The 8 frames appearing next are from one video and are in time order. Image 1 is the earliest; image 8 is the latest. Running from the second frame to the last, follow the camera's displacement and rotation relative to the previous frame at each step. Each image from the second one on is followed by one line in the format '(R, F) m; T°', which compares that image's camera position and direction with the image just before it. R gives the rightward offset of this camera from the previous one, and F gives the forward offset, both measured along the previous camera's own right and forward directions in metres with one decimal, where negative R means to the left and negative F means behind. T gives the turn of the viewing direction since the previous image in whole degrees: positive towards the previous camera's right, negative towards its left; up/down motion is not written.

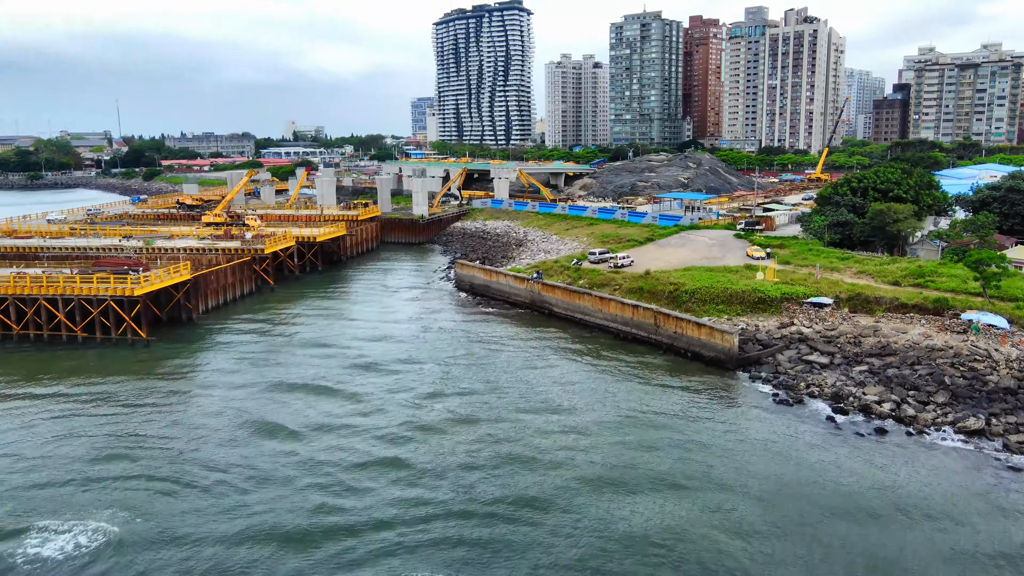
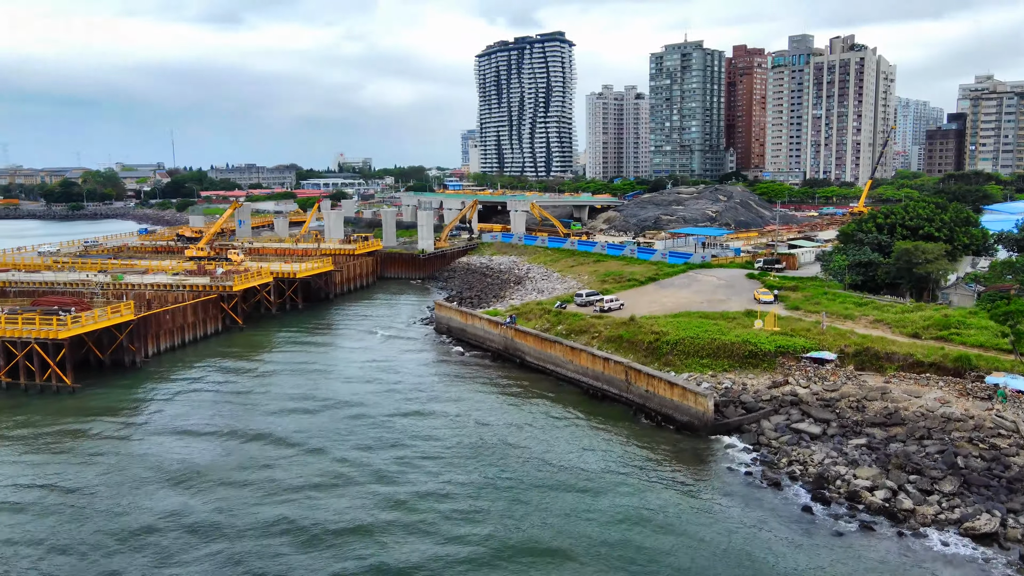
(+3.7, +3.9) m; -4°
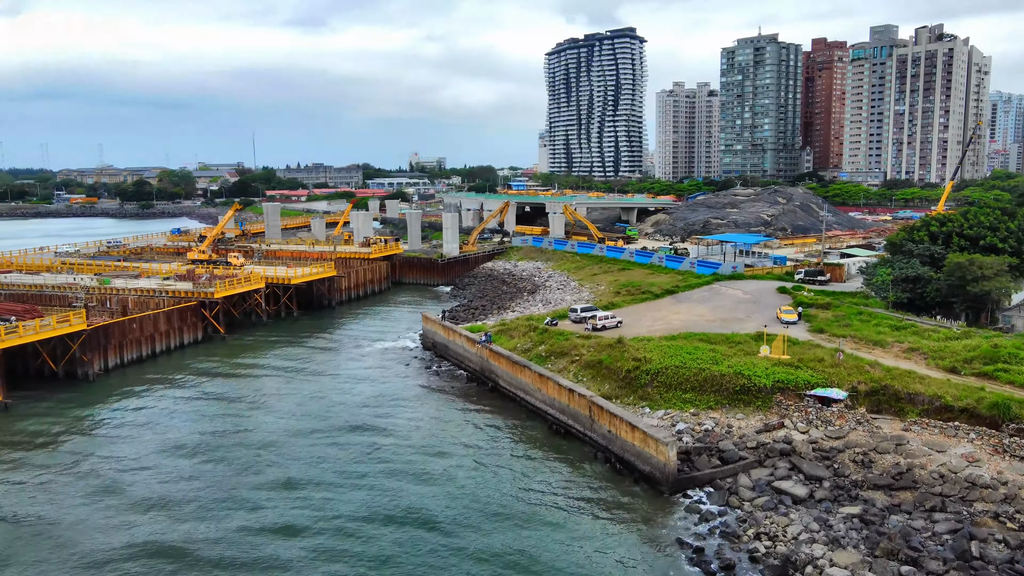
(+4.2, +4.1) m; -6°
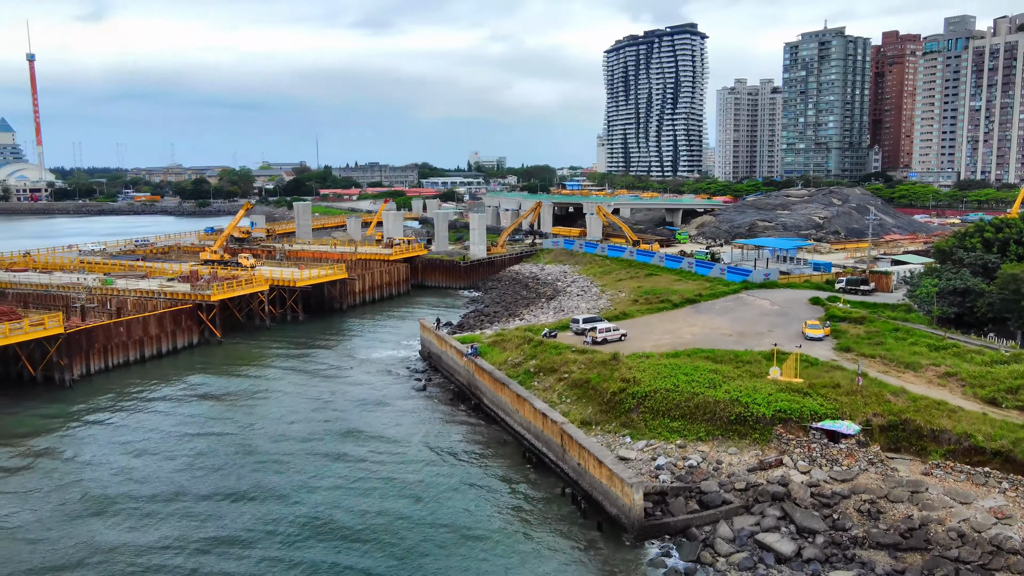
(+2.8, +2.8) m; -5°
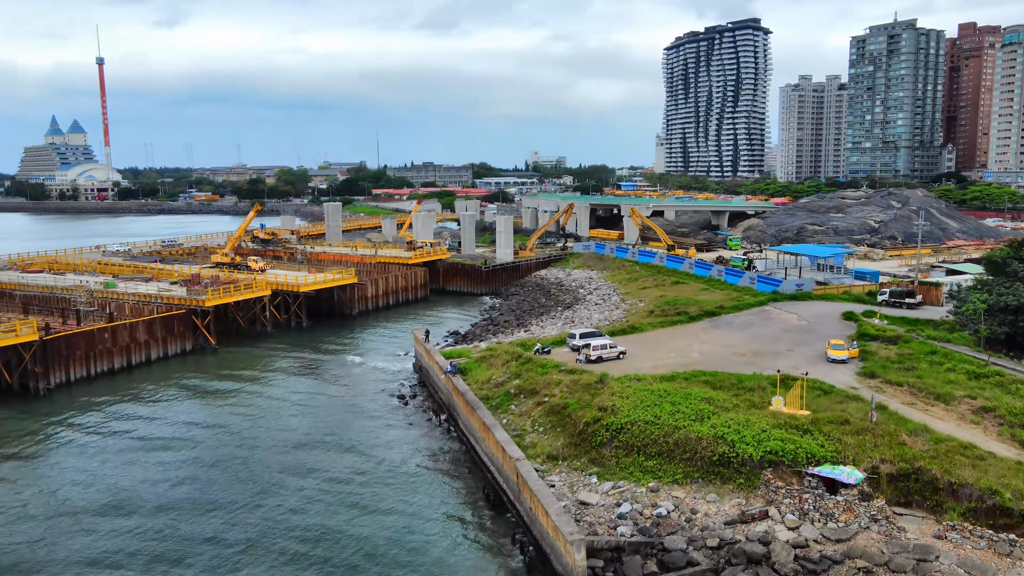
(+2.7, +2.7) m; -5°
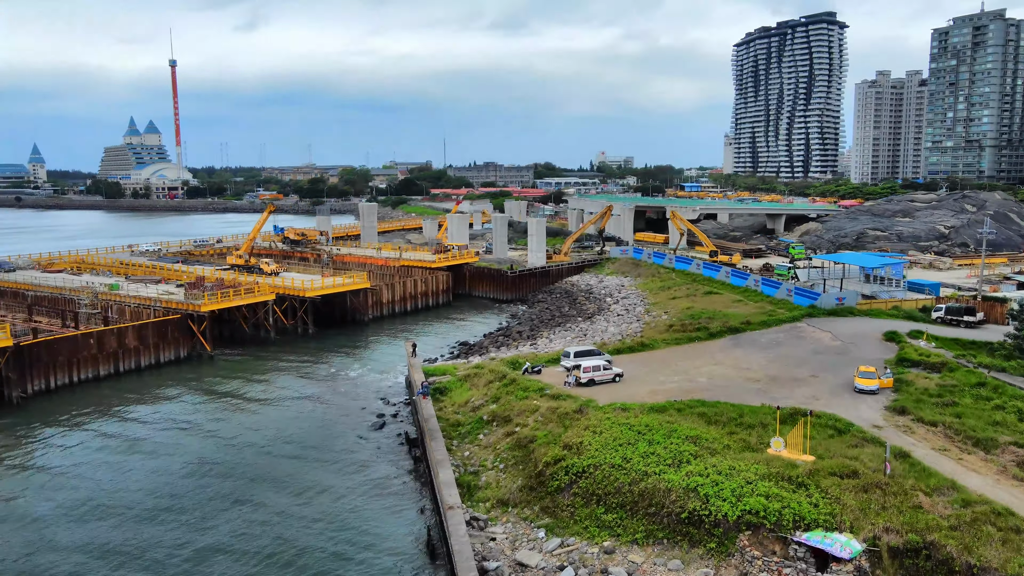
(+2.8, +2.9) m; -5°
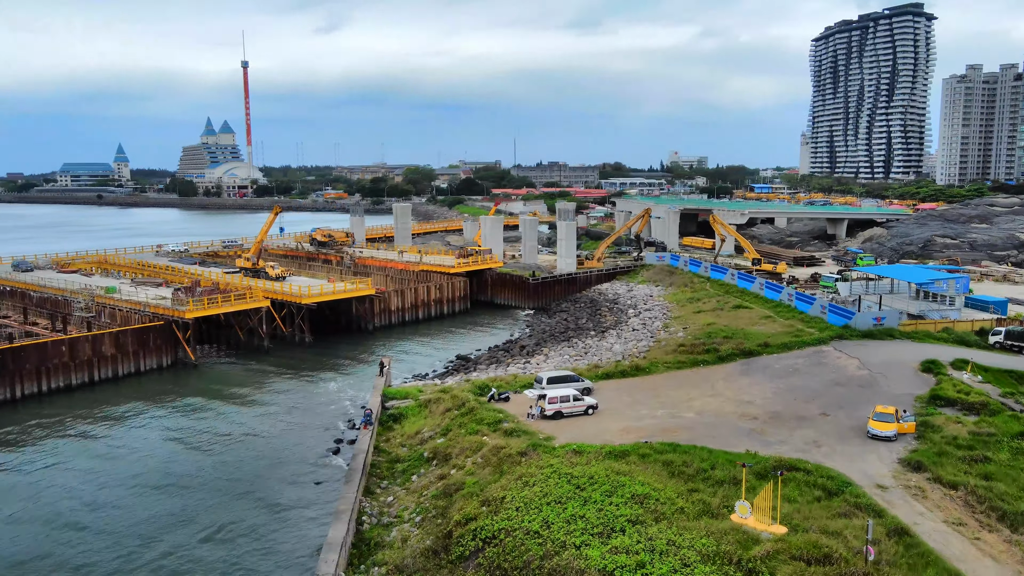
(+3.3, +3.2) m; -5°
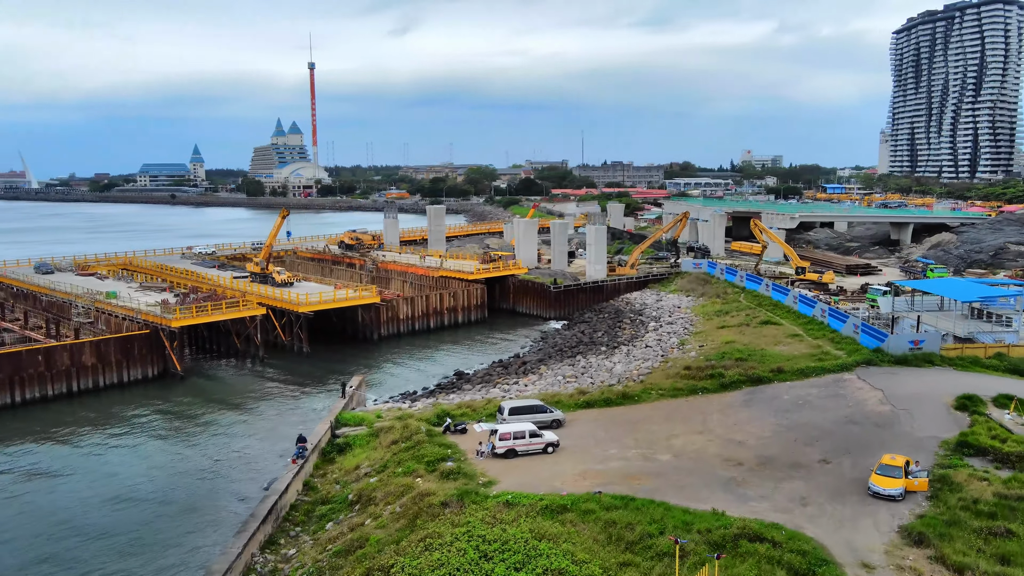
(+3.0, +2.8) m; -5°
